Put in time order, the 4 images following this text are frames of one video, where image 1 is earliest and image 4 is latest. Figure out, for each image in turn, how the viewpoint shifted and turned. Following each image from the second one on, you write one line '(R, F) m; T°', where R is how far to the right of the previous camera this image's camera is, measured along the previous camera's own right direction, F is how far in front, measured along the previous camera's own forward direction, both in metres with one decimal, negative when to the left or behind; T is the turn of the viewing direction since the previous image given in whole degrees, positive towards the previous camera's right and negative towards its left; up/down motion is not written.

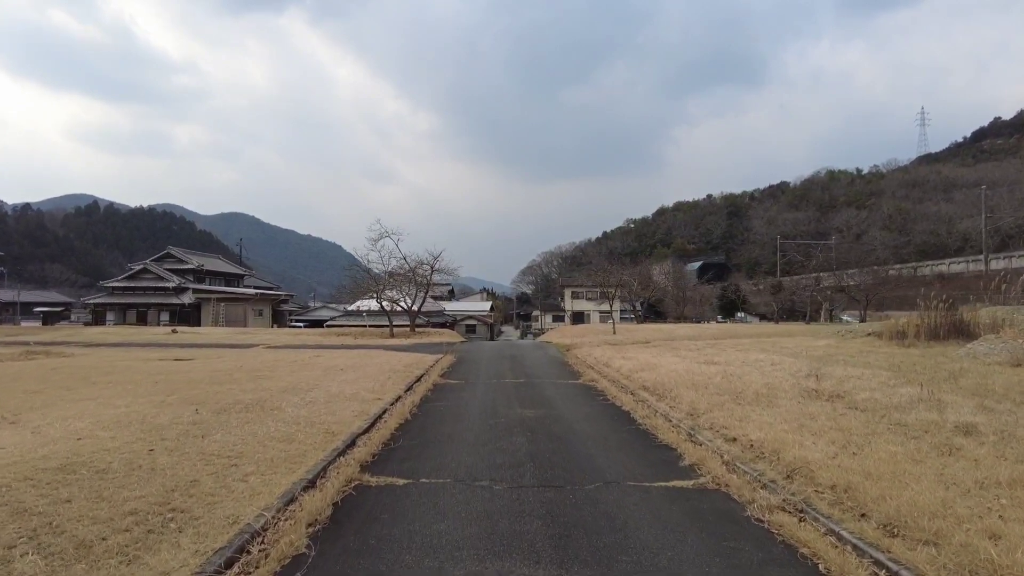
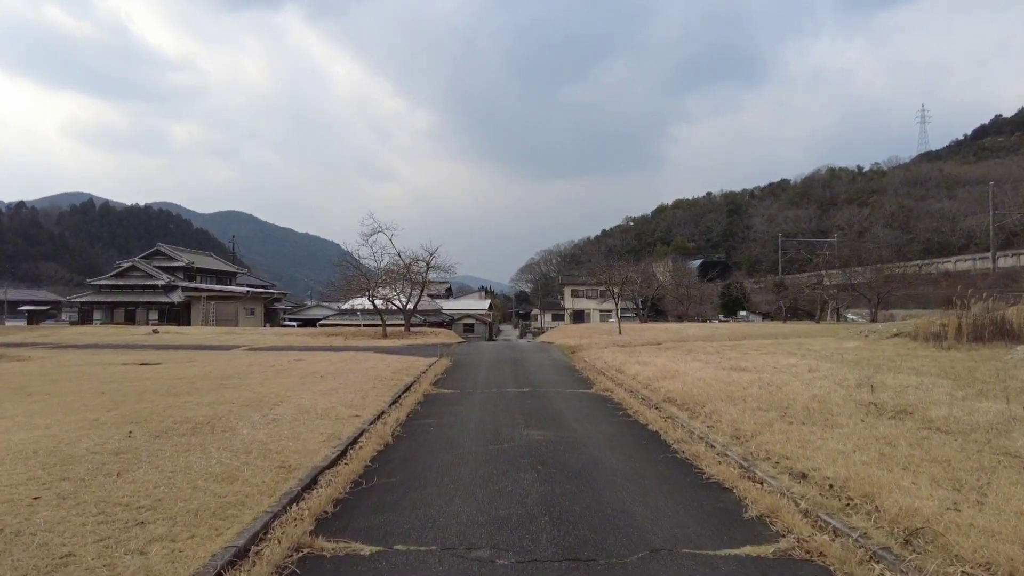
(-0.1, +1.5) m; 0°
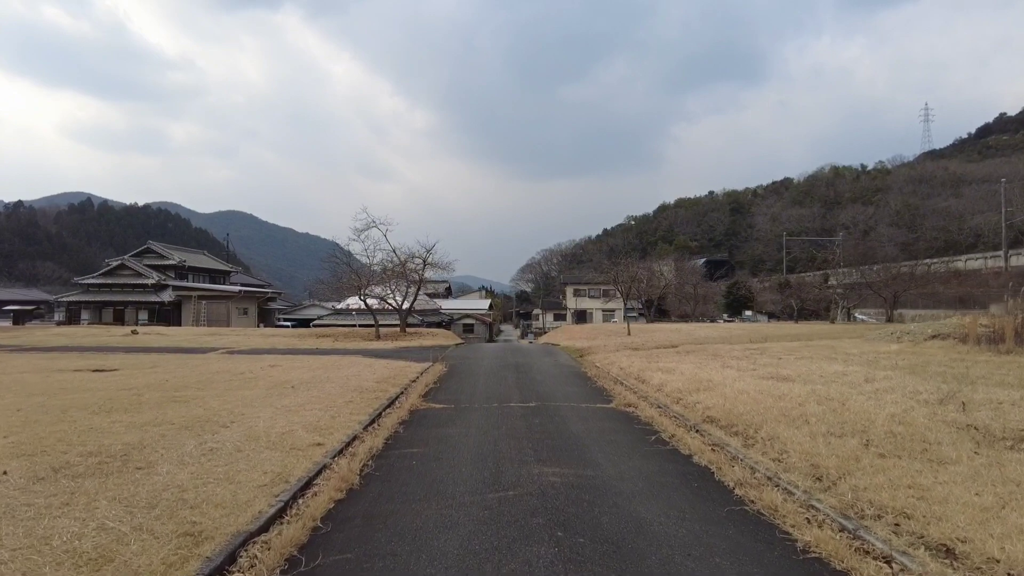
(-0.1, +1.7) m; 0°
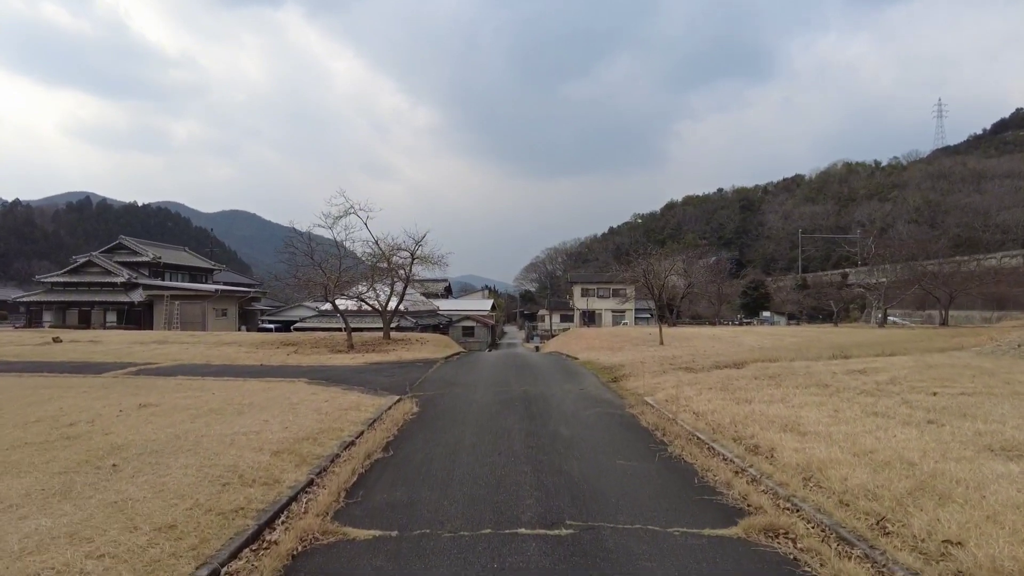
(0.0, +4.6) m; 0°
